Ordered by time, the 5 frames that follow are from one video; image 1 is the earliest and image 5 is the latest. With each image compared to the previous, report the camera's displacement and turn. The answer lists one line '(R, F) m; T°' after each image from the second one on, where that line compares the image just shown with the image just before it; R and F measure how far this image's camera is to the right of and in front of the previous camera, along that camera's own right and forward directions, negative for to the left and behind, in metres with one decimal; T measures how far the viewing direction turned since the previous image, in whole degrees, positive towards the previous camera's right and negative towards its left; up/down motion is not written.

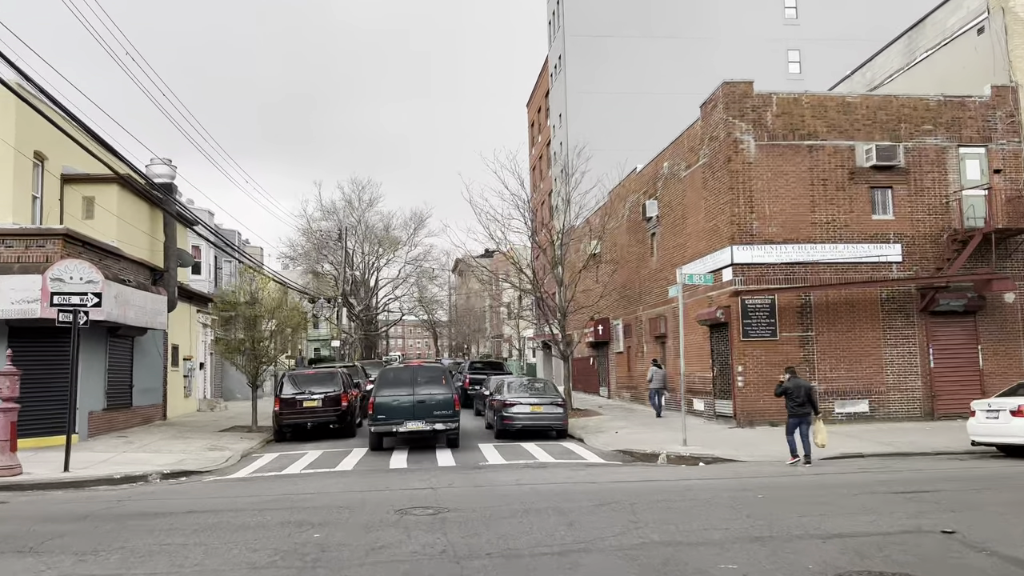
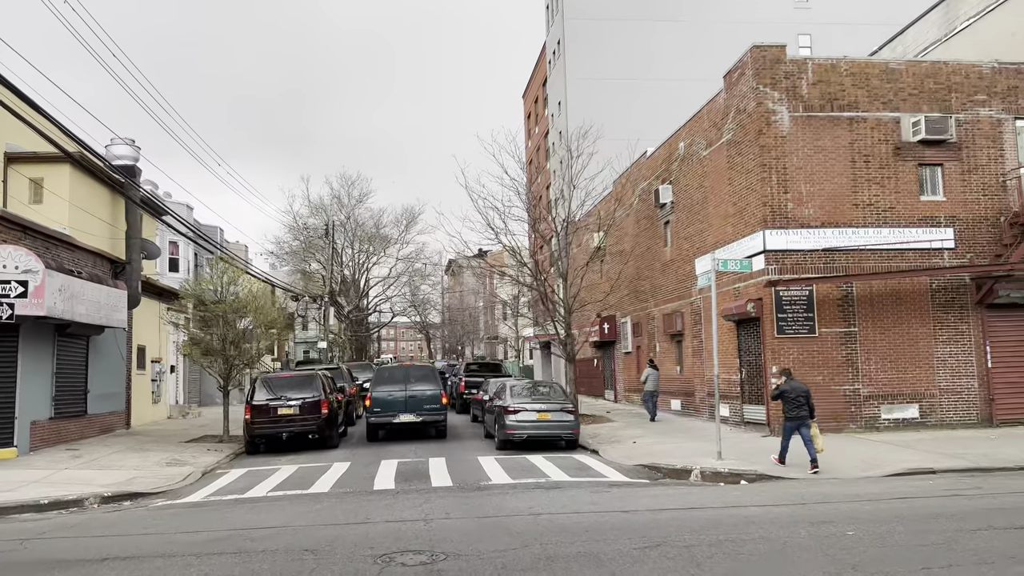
(-0.2, +2.1) m; +1°
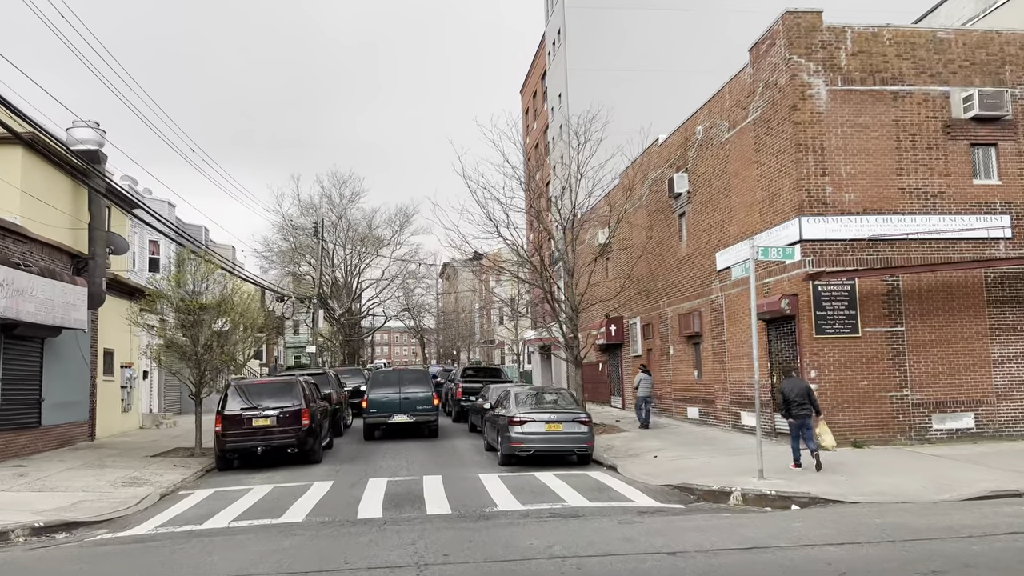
(-0.2, +1.8) m; 0°
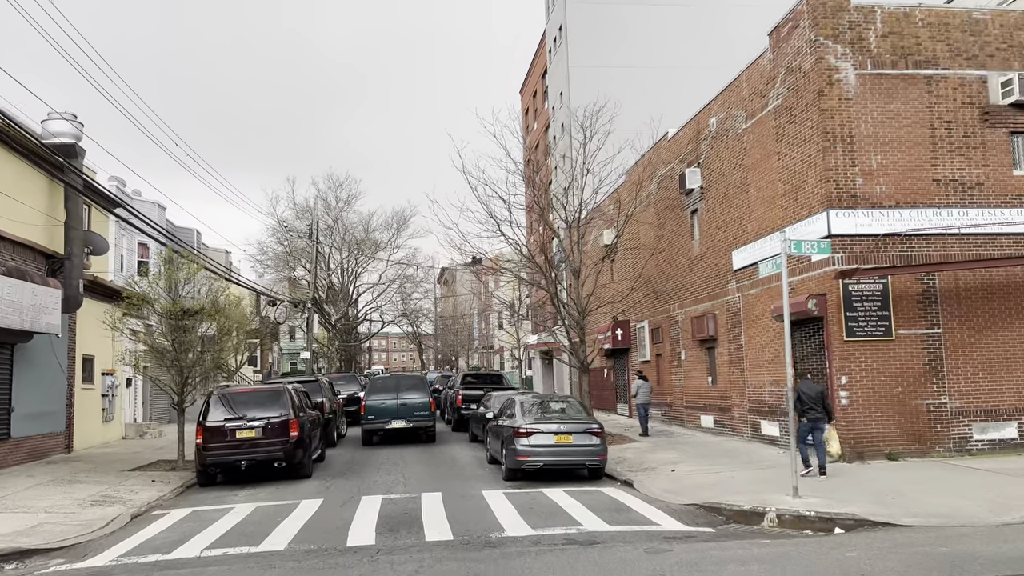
(-0.1, +1.1) m; 0°
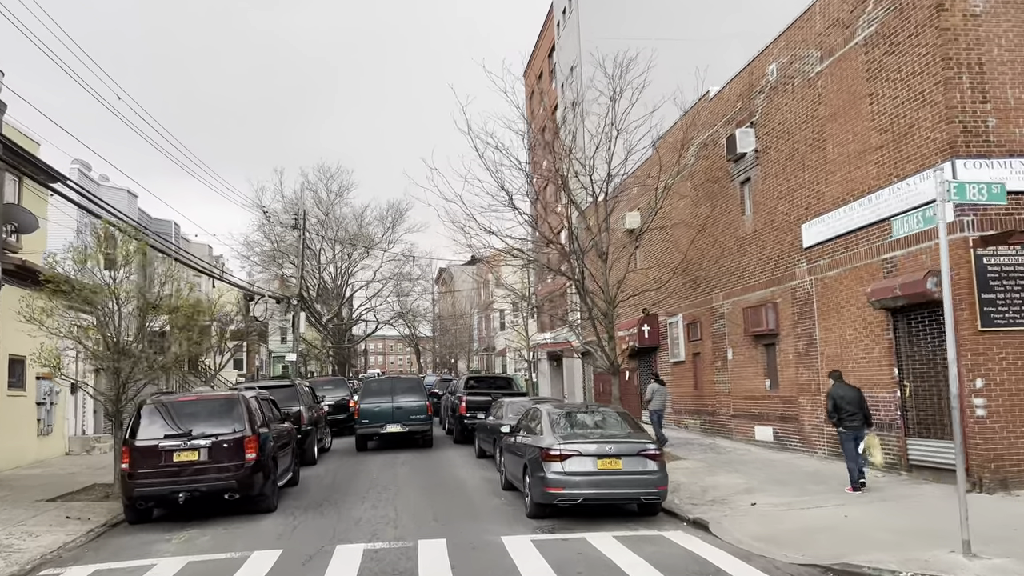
(-0.4, +3.2) m; 0°
